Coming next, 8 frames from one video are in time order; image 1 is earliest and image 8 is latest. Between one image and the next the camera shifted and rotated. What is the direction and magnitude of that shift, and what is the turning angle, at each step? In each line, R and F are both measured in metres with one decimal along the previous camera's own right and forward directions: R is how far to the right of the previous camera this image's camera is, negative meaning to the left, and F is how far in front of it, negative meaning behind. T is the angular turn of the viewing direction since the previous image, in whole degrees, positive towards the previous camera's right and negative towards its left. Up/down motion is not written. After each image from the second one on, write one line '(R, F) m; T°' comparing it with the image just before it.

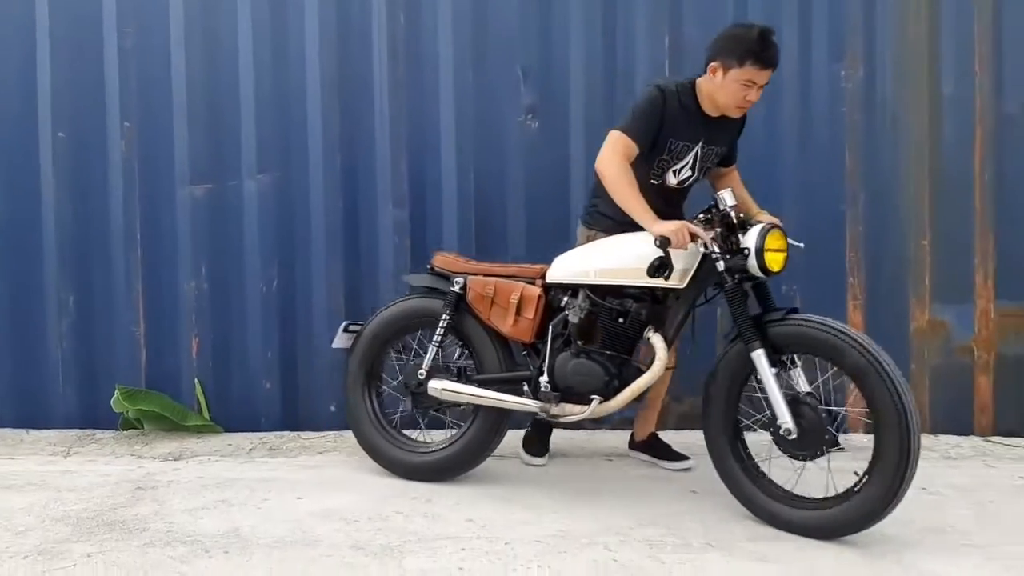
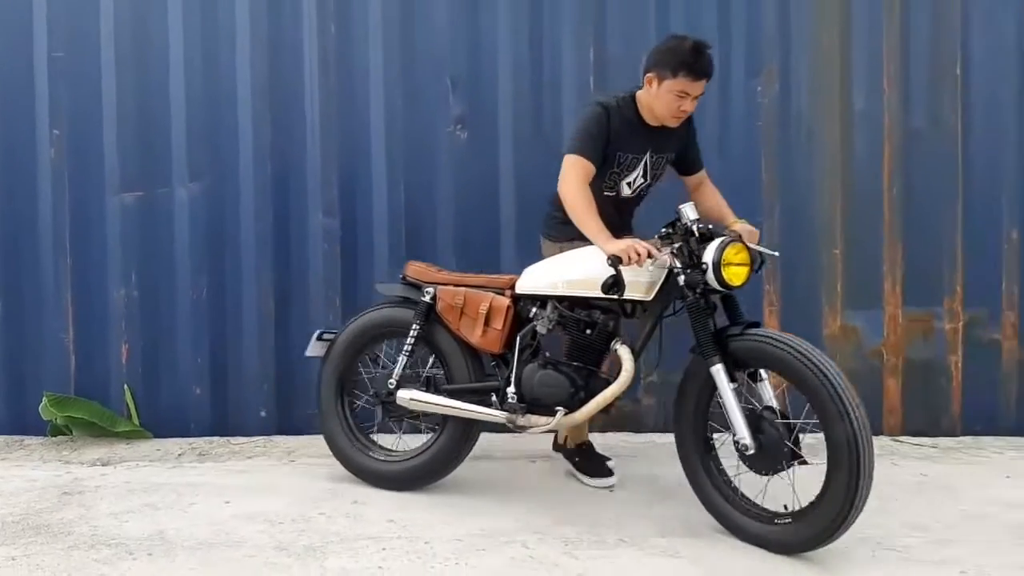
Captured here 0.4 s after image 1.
(+0.1, -0.1) m; +3°
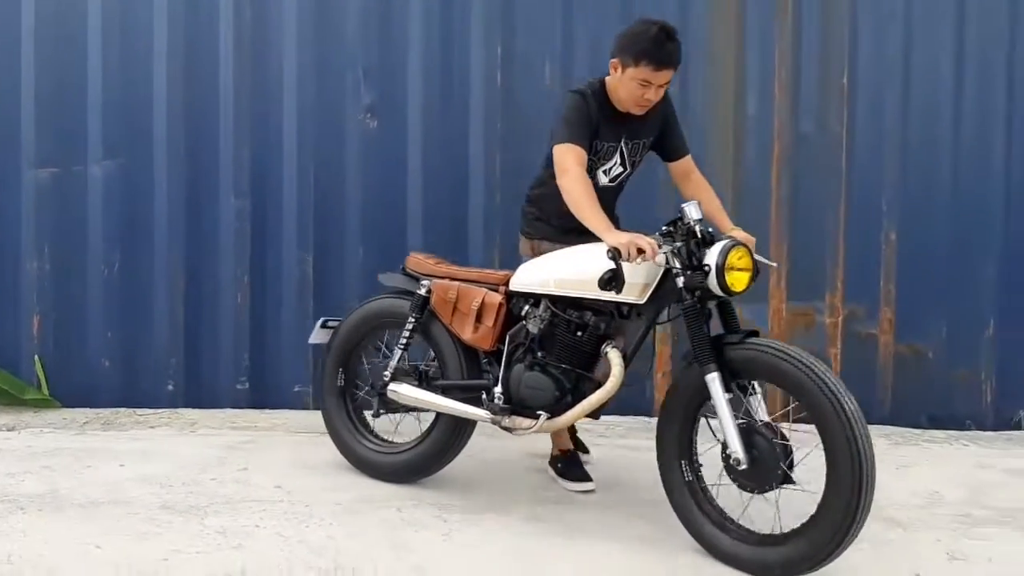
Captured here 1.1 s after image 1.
(+0.3, -0.2) m; +2°
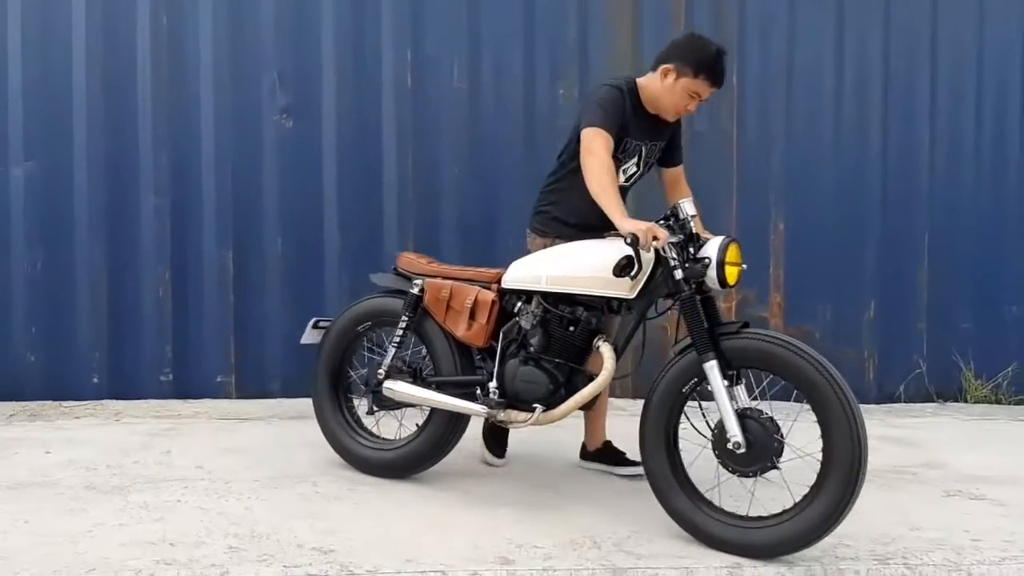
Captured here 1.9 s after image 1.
(+0.1, -0.3) m; +4°
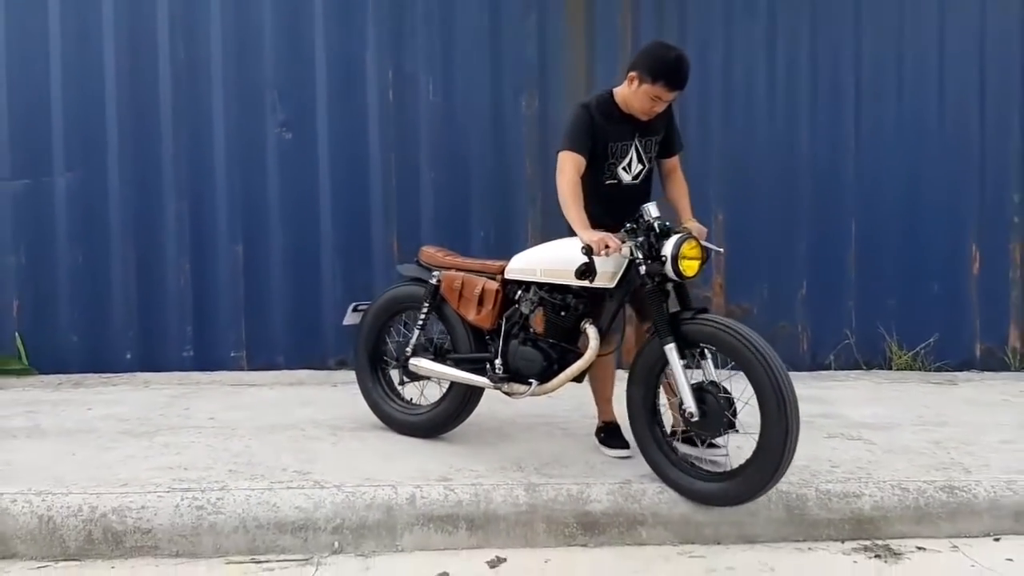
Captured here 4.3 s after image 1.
(+0.3, -0.7) m; -2°
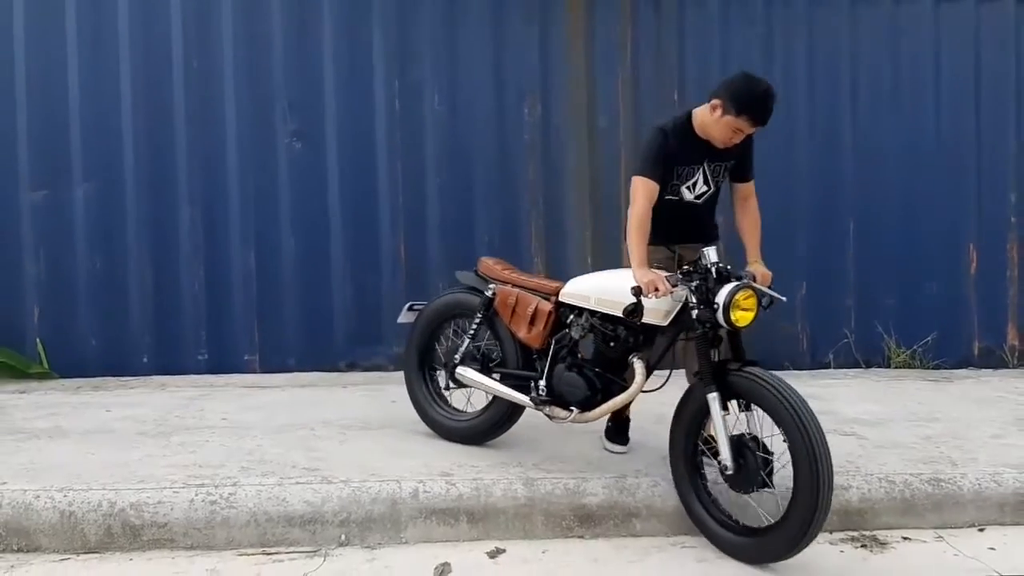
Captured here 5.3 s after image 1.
(+0.1, -0.1) m; -1°
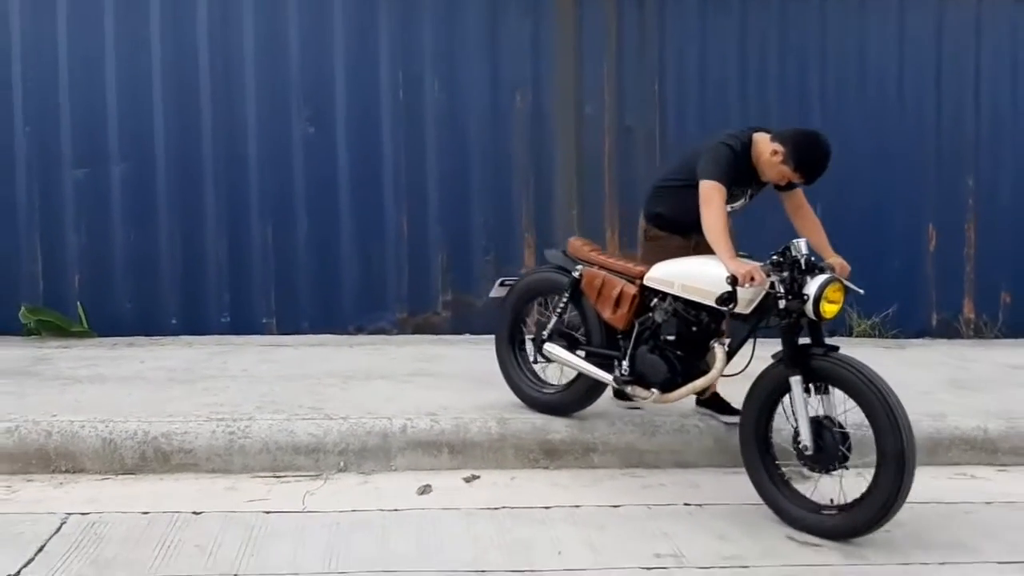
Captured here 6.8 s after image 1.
(+0.2, -0.5) m; -1°
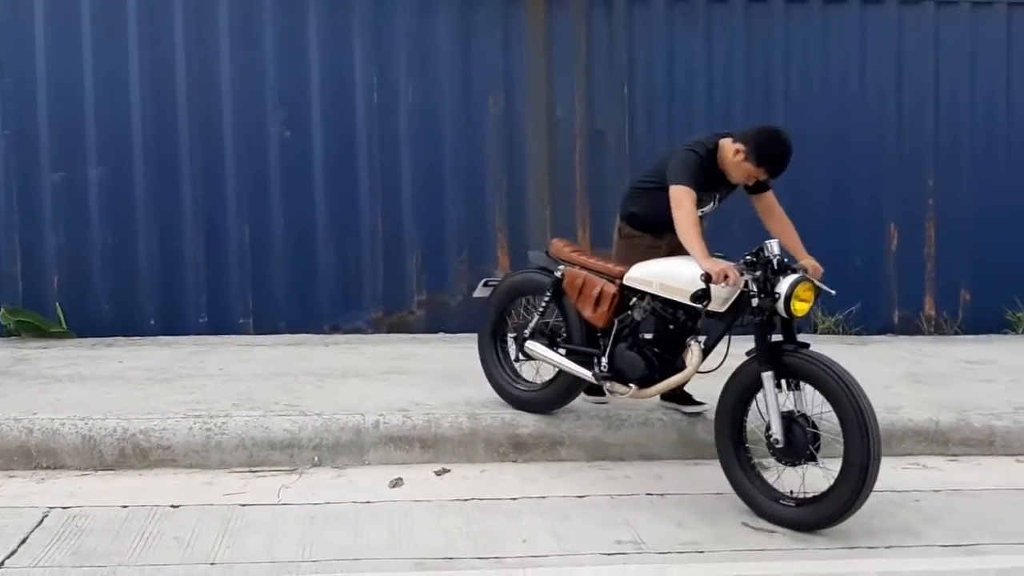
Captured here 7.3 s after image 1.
(+0.1, -0.1) m; +1°
